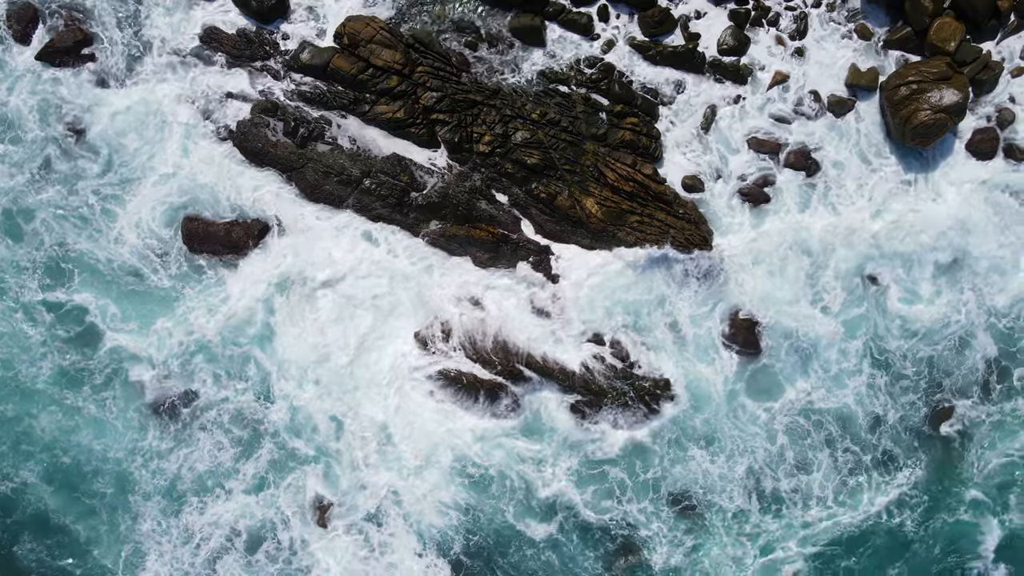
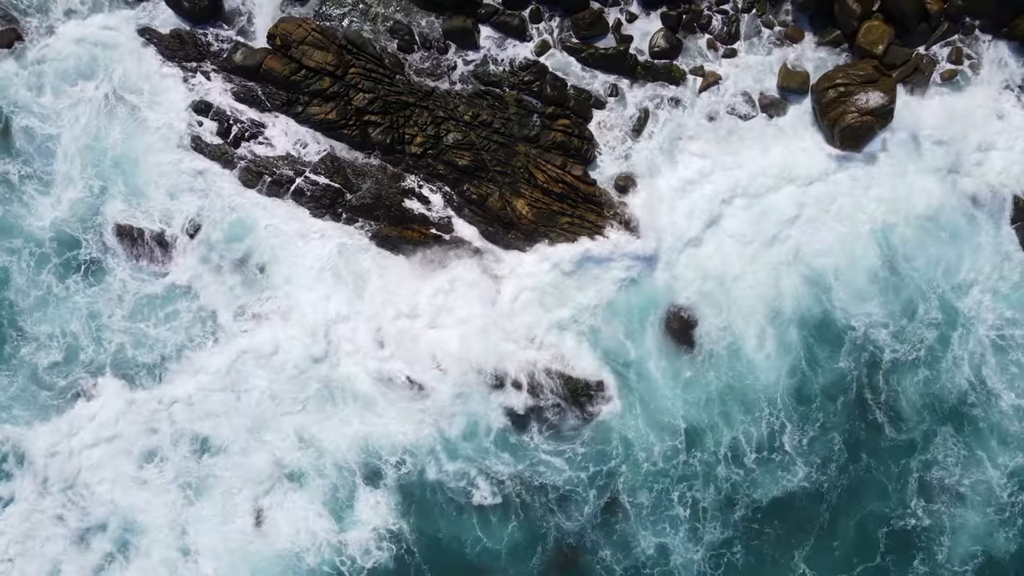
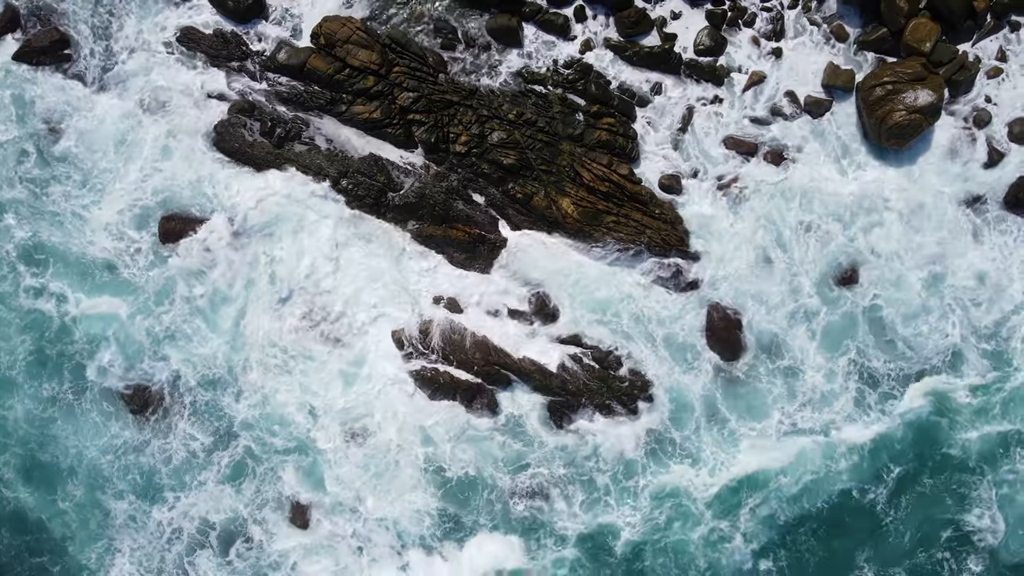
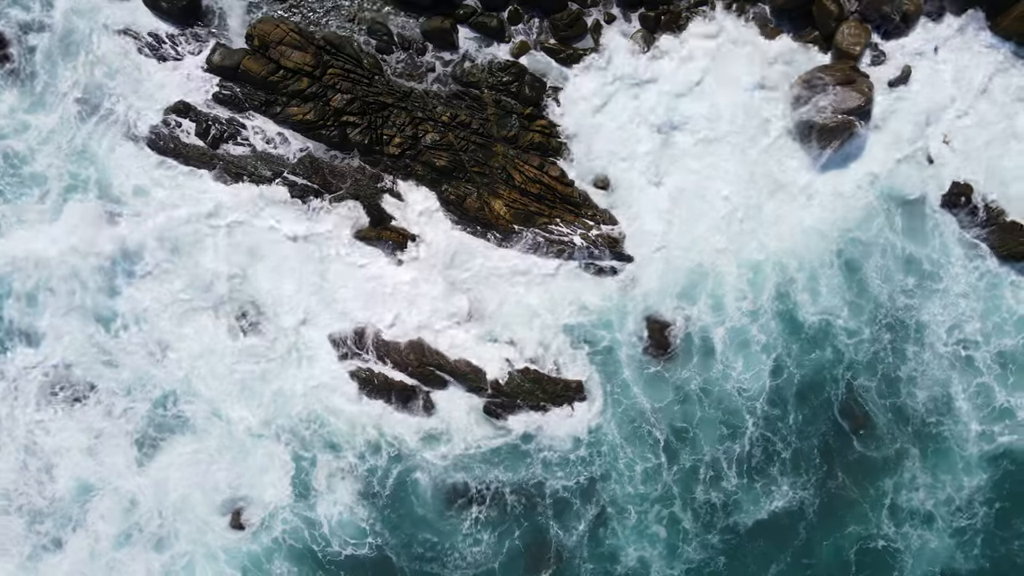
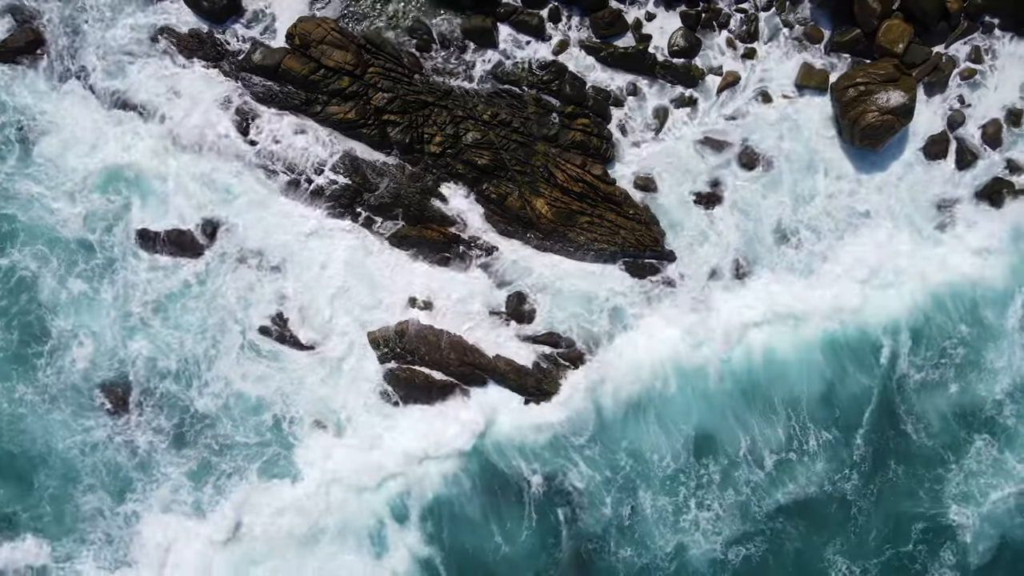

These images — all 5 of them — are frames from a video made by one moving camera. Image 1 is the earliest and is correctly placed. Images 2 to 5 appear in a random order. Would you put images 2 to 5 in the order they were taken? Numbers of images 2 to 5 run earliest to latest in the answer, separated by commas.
3, 5, 2, 4
